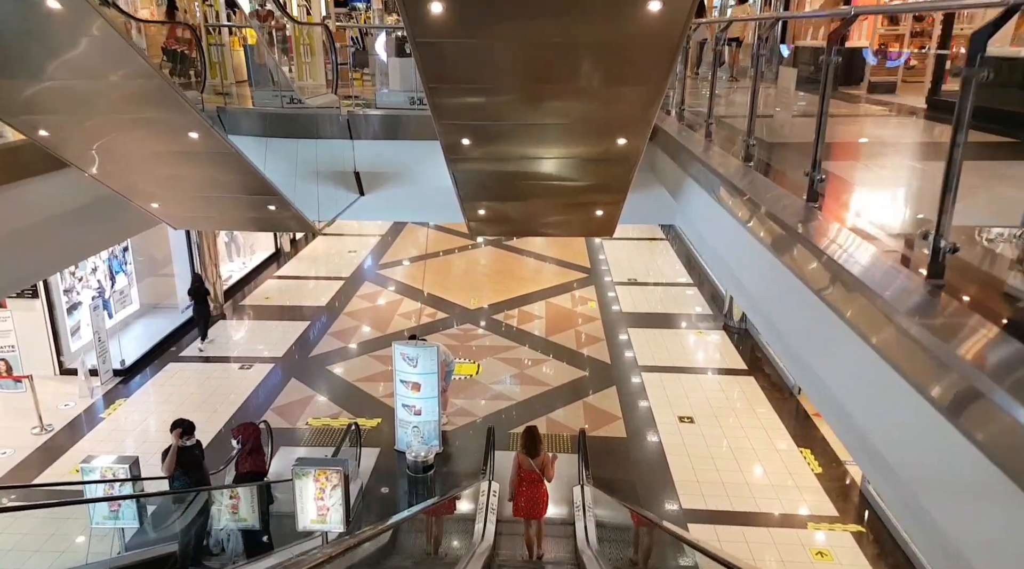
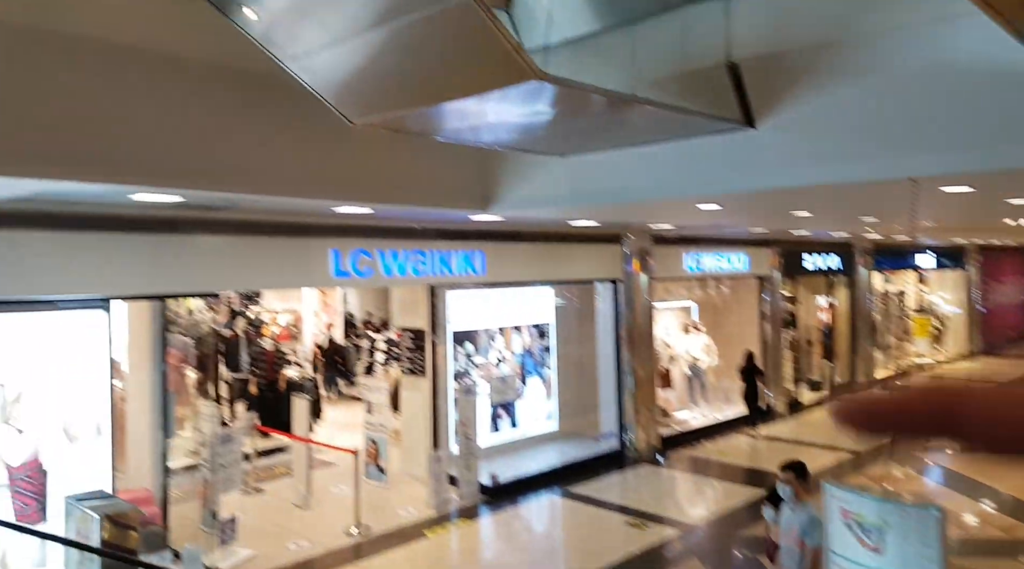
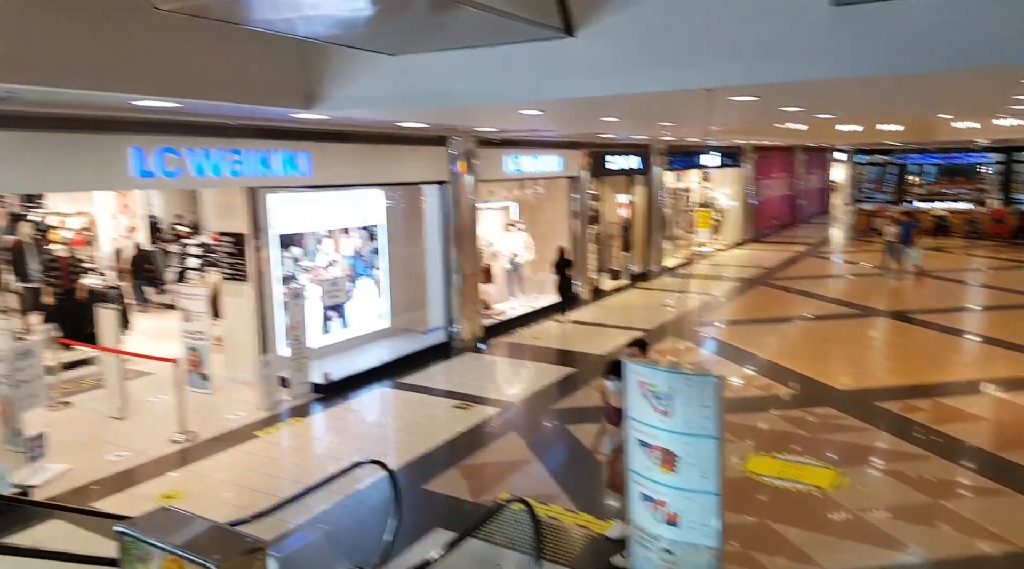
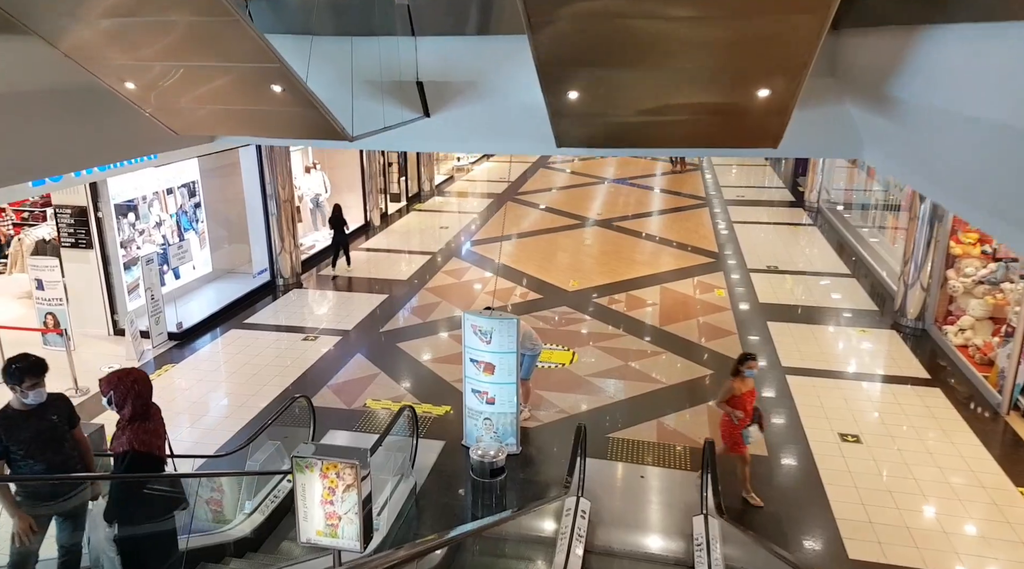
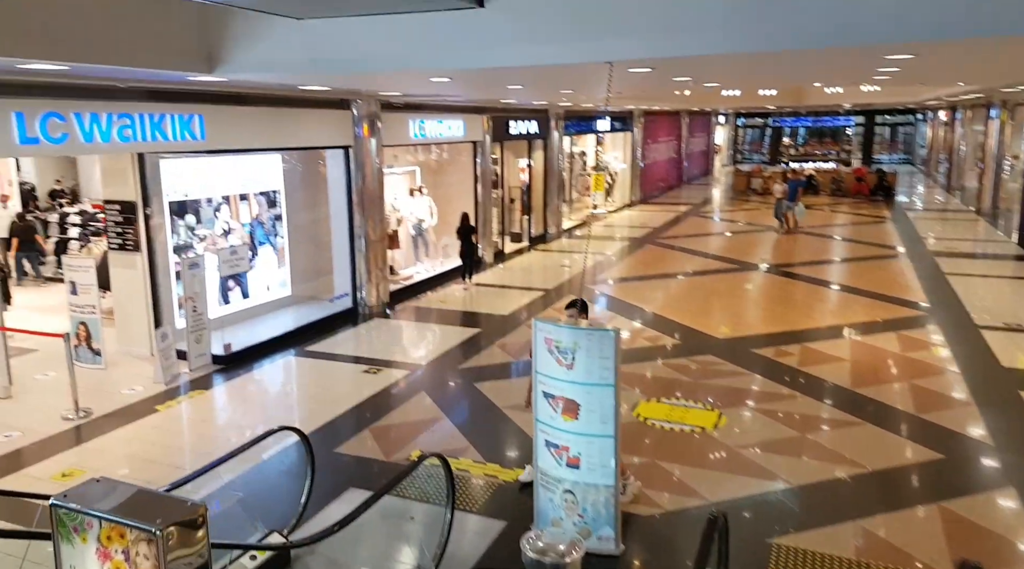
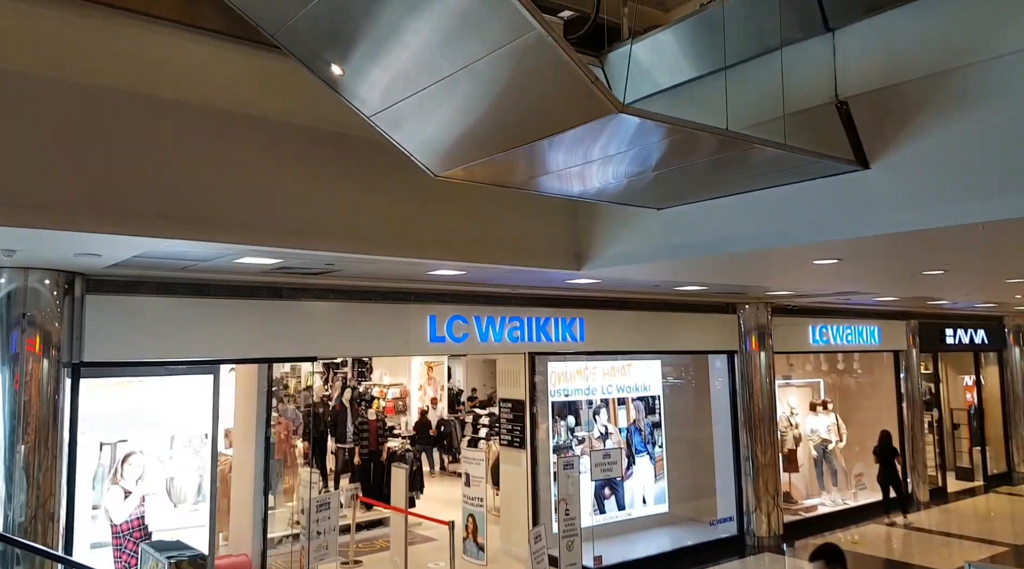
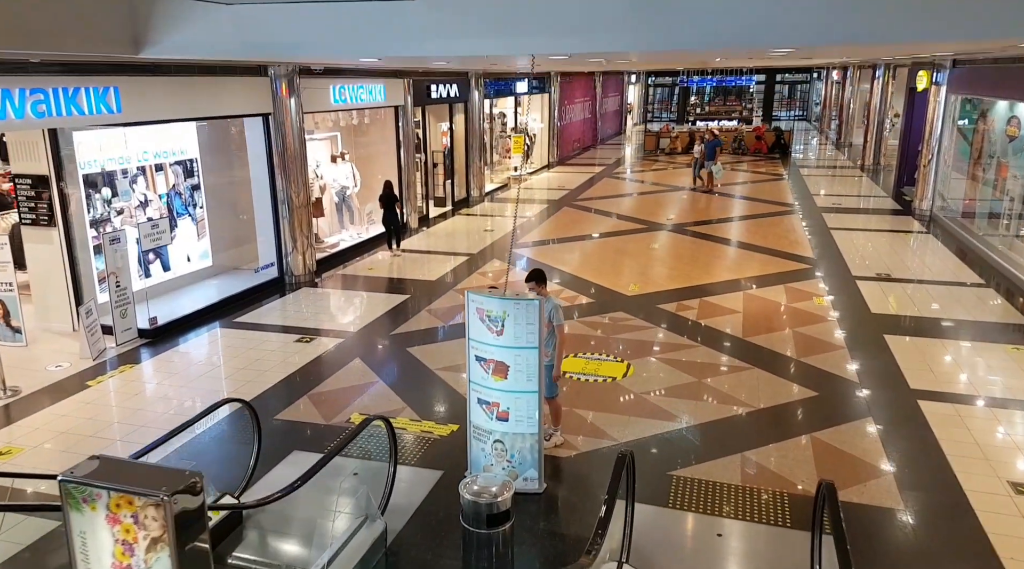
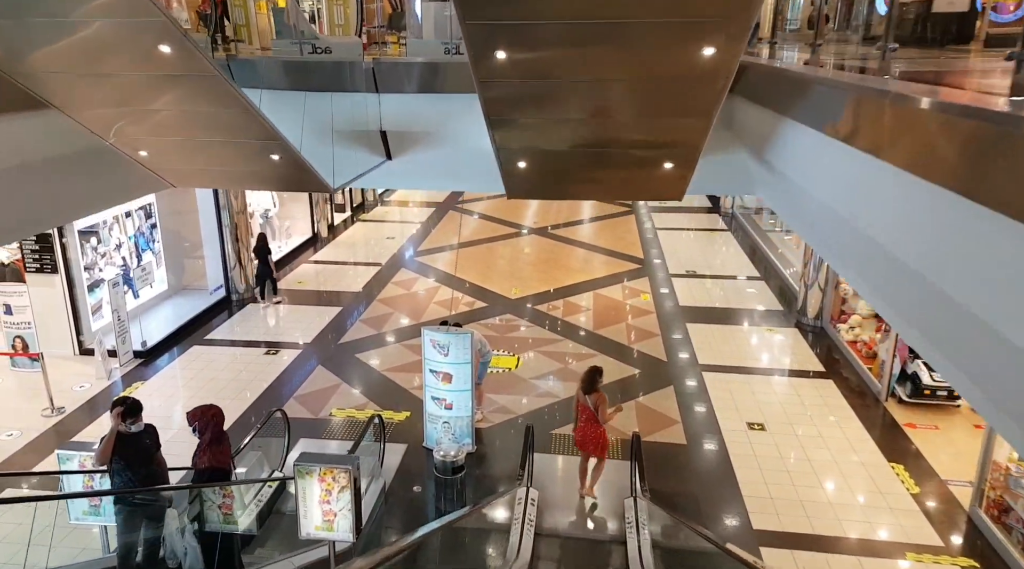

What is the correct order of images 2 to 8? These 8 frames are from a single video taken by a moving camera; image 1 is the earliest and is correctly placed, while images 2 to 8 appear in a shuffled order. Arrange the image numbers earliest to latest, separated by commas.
8, 4, 7, 5, 3, 2, 6
